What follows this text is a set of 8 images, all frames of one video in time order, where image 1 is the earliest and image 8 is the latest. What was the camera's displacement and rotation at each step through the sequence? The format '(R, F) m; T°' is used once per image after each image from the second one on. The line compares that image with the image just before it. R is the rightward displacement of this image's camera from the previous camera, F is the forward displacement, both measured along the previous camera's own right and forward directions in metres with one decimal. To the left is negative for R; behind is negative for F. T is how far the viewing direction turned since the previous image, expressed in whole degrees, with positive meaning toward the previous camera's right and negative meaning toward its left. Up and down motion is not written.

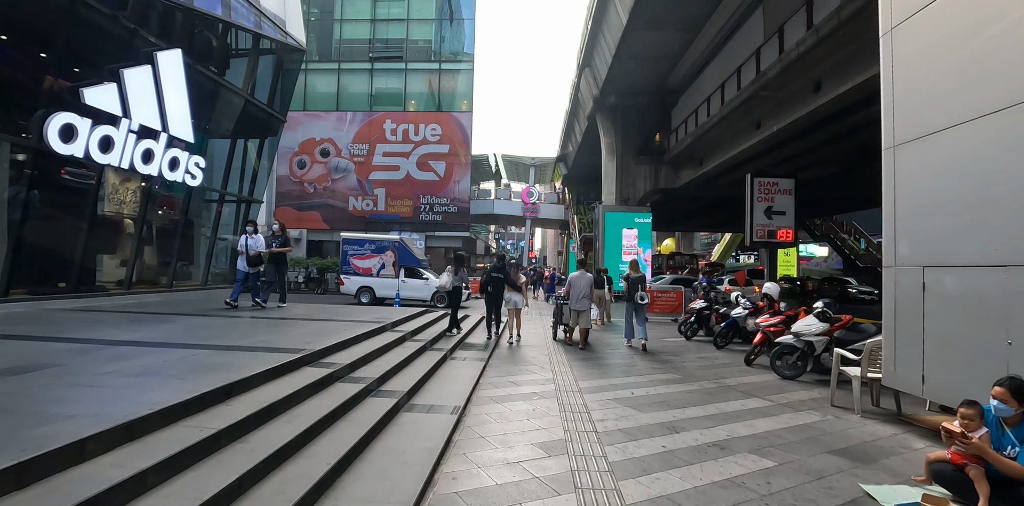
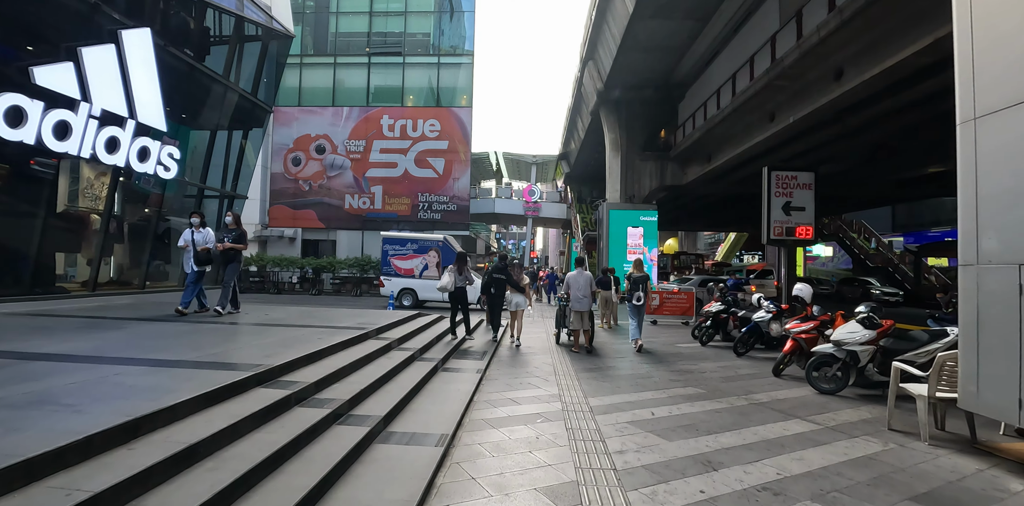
(0.0, +0.8) m; 0°
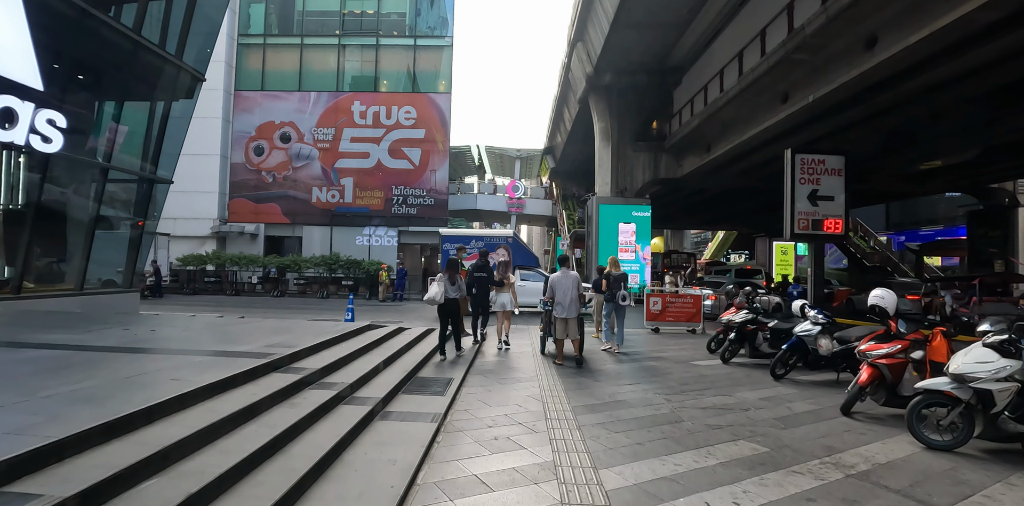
(+0.1, +1.9) m; +2°
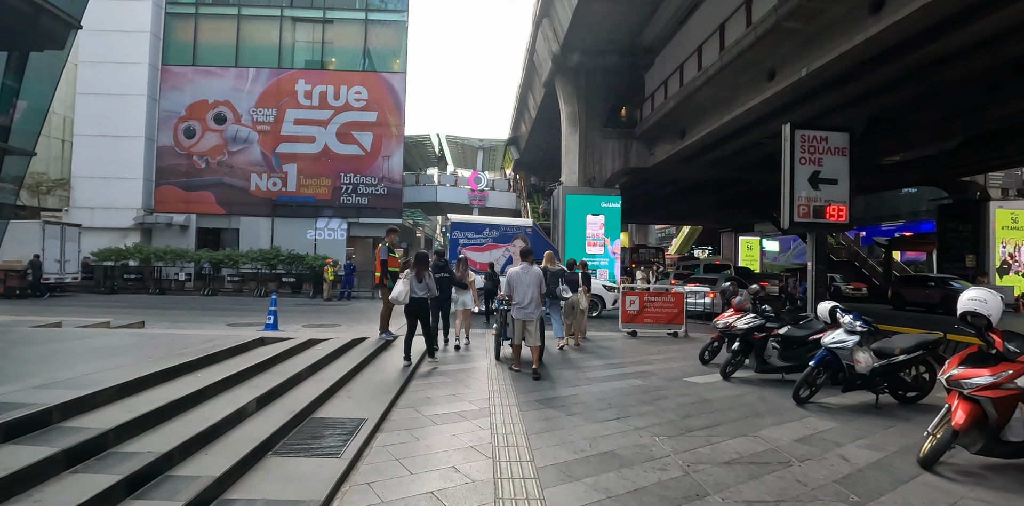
(+0.2, +1.7) m; +4°
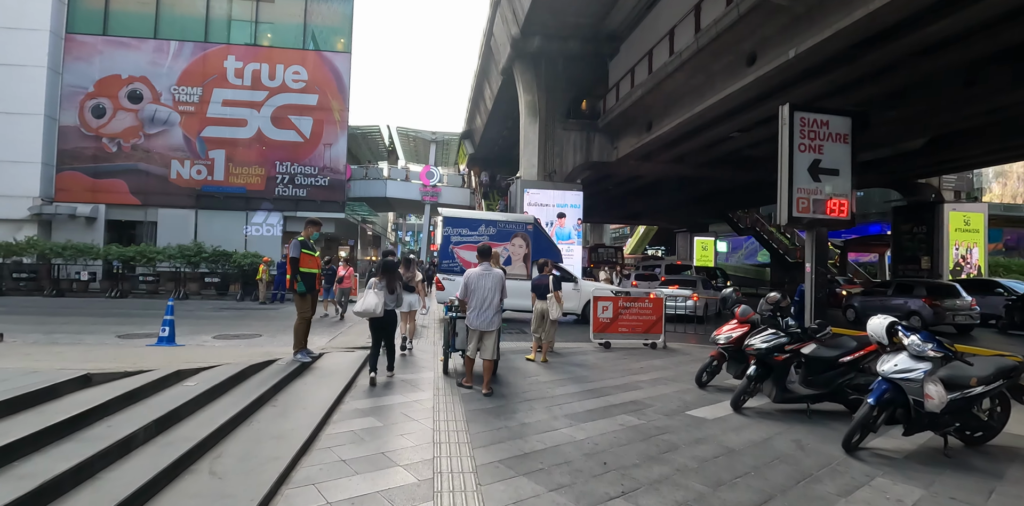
(0.0, +1.4) m; +5°
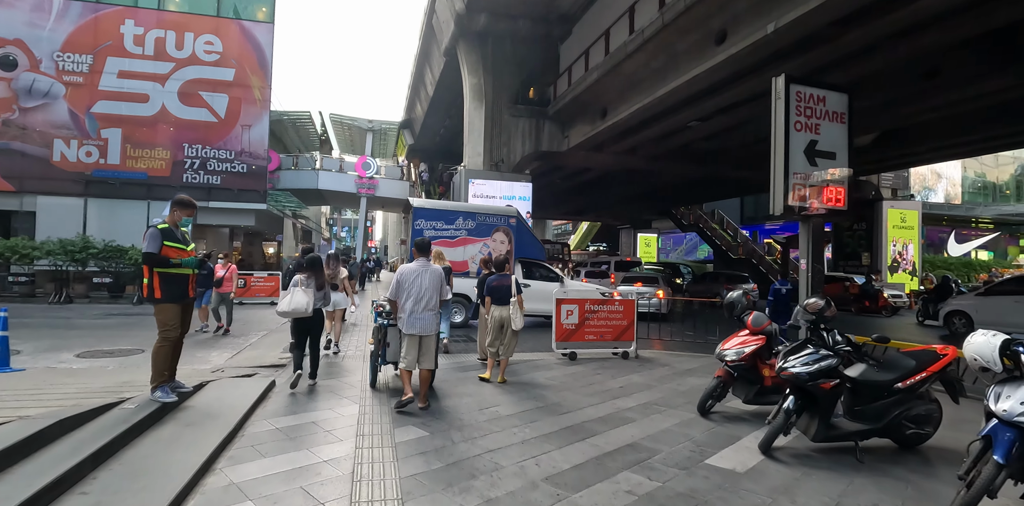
(-0.1, +1.4) m; +7°
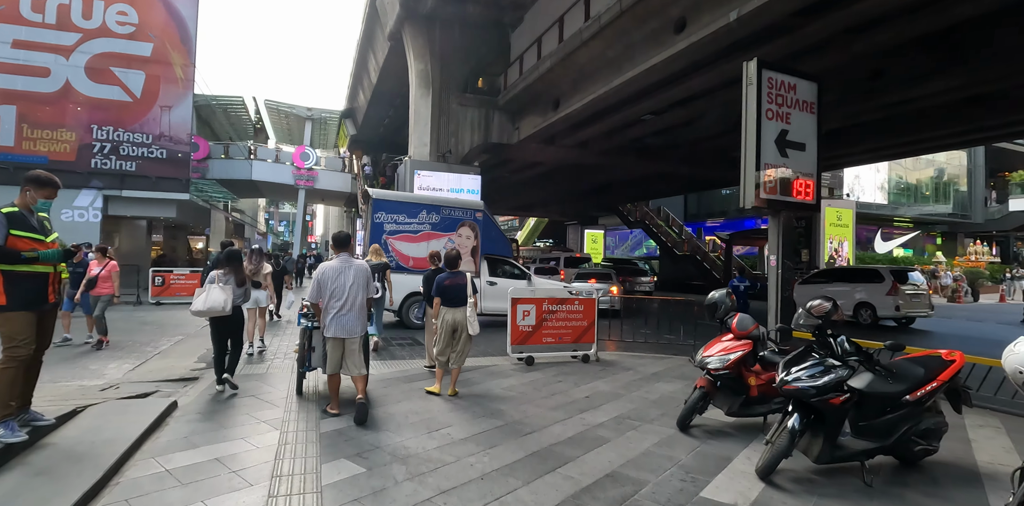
(-0.1, +0.7) m; +6°
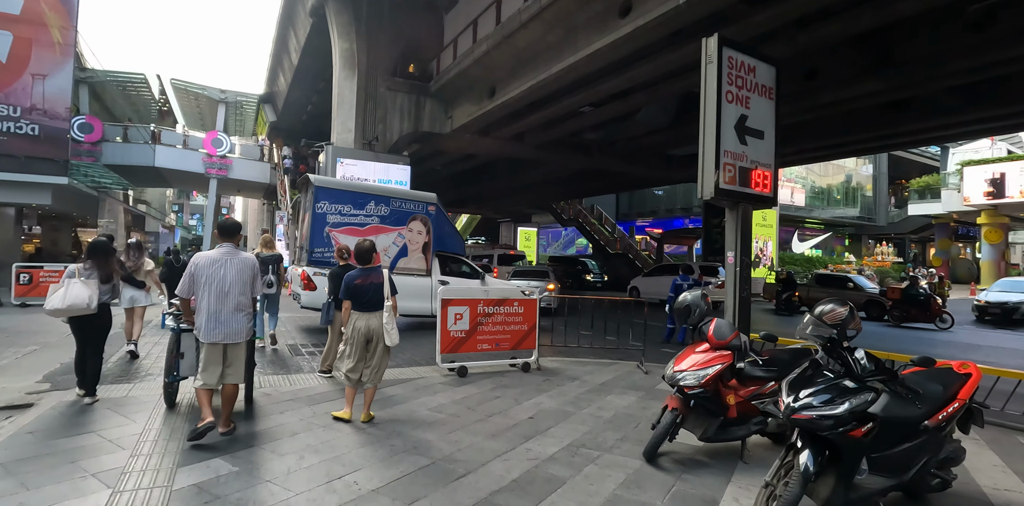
(0.0, +0.9) m; +8°
